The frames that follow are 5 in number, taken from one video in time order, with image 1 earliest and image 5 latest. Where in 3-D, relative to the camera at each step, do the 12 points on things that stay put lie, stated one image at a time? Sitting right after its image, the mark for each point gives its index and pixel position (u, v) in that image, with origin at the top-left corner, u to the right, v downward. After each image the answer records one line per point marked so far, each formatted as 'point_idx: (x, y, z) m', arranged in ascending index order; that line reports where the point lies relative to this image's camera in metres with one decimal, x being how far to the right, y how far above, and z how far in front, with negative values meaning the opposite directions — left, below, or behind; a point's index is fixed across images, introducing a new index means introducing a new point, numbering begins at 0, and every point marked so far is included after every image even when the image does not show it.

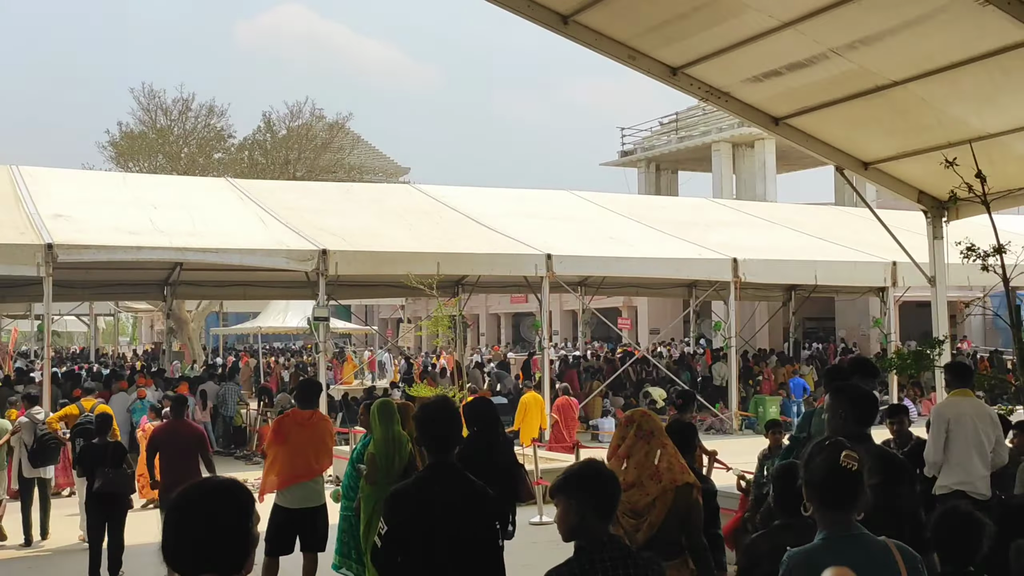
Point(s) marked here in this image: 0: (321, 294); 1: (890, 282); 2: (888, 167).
0: (-2.7, -0.1, +12.6) m
1: (+6.3, +0.1, +15.1) m
2: (+4.0, +1.3, +9.7) m
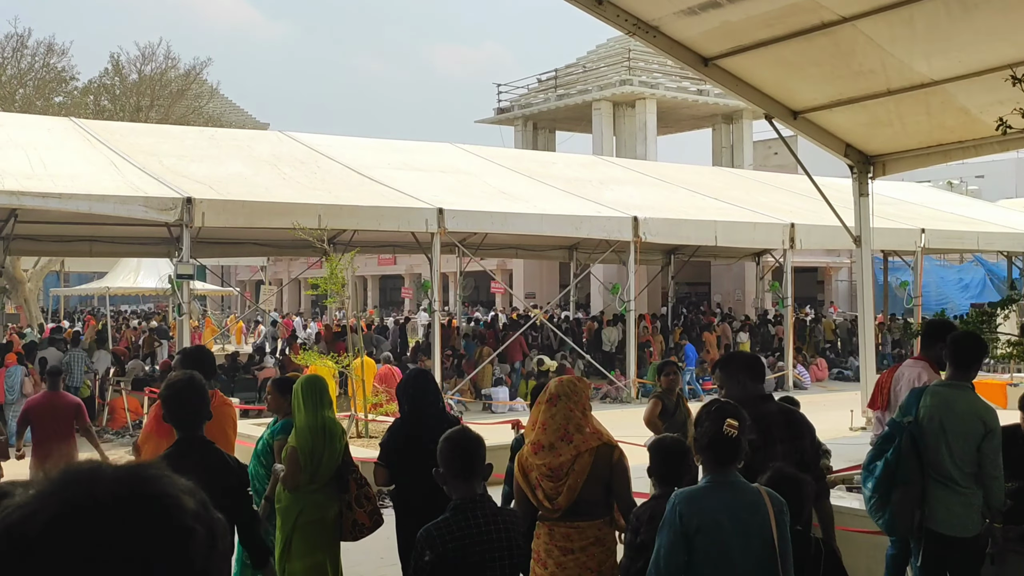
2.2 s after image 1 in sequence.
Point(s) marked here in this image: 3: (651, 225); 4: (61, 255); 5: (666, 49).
0: (-4.0, +0.5, +11.0) m
1: (+4.5, +0.7, +14.9) m
2: (+3.1, +1.7, +9.1) m
3: (+2.1, +1.0, +13.6) m
4: (-7.6, +0.6, +15.3) m
5: (+1.4, +2.2, +8.3) m
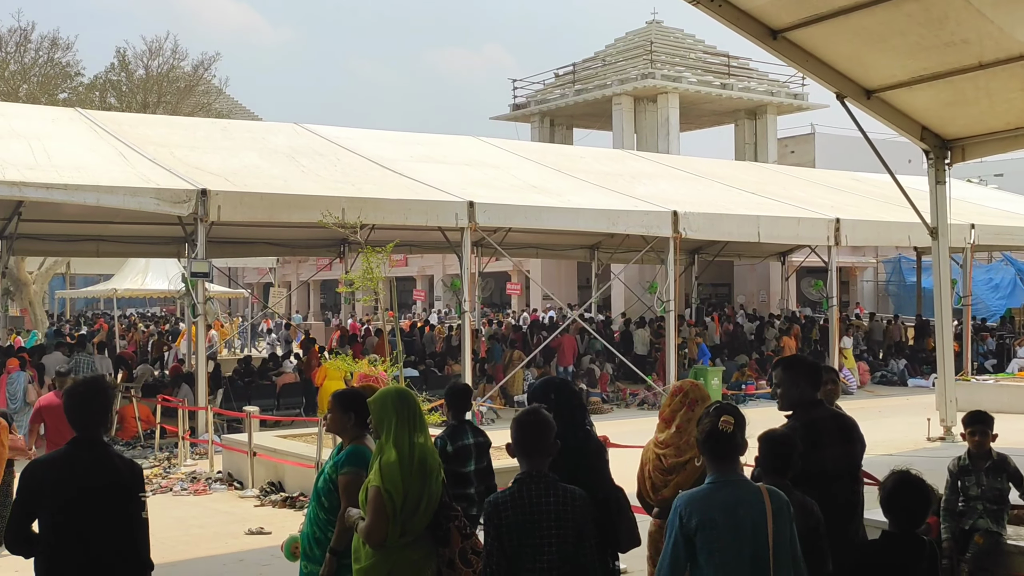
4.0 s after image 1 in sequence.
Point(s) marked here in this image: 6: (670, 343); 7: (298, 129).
0: (-3.6, +0.5, +10.2) m
1: (+5.0, +0.7, +14.1) m
2: (+3.5, +1.8, +8.3) m
3: (+2.5, +1.0, +12.8) m
4: (-7.2, +0.5, +14.5) m
5: (+1.8, +2.2, +7.5) m
6: (+2.2, -0.8, +12.8) m
7: (-3.3, +2.5, +14.0) m
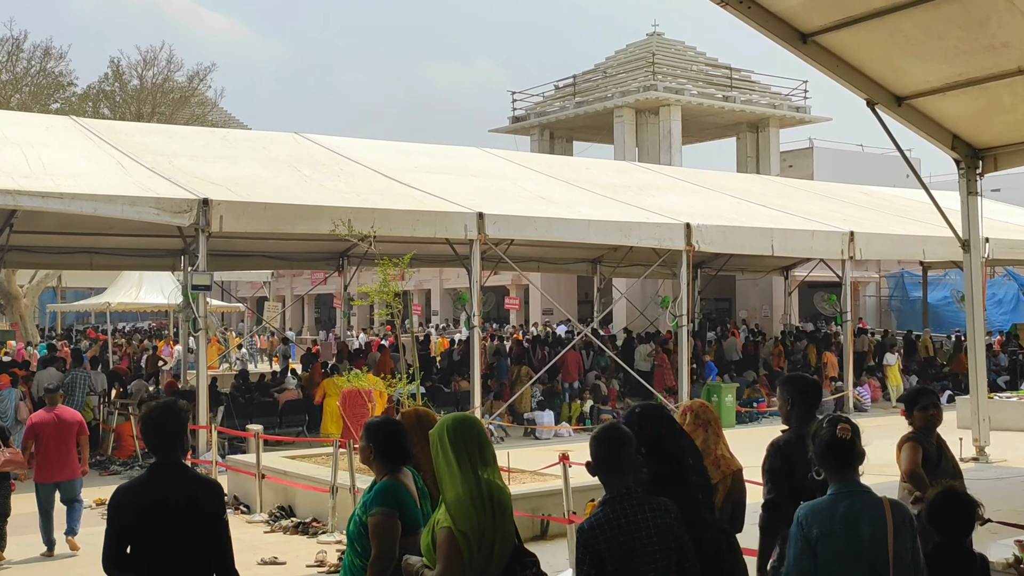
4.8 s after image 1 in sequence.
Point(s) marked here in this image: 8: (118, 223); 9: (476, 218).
0: (-3.4, +0.3, +9.9) m
1: (+5.1, +0.5, +13.8) m
2: (+3.7, +1.6, +8.1) m
3: (+2.7, +0.8, +12.5) m
4: (-7.1, +0.3, +14.1) m
5: (+2.0, +2.1, +7.2) m
6: (+2.3, -1.0, +12.4) m
7: (-3.2, +2.3, +13.7) m
8: (-5.2, +0.9, +12.1) m
9: (-0.4, +0.8, +11.0) m
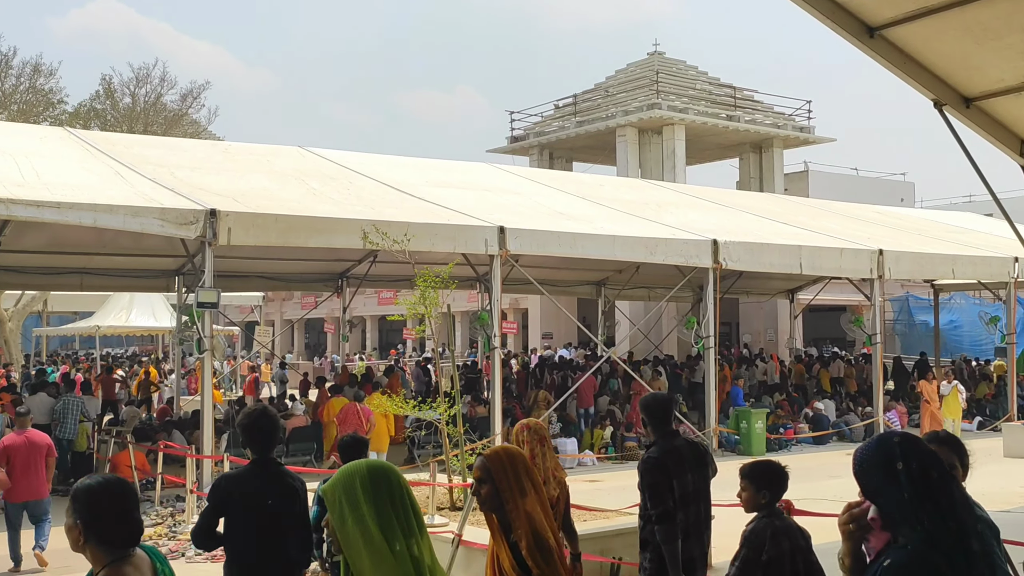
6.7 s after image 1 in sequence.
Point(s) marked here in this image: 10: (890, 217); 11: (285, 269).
0: (-3.1, +0.2, +9.2) m
1: (+5.3, +0.2, +13.3) m
2: (+4.0, +1.5, +7.5) m
3: (+2.9, +0.5, +11.9) m
4: (-6.9, 0.0, +13.3) m
5: (+2.3, +2.0, +6.7) m
6: (+2.6, -1.2, +11.8) m
7: (-3.0, +2.0, +13.1) m
8: (-5.0, +0.6, +11.3) m
9: (-0.2, +0.6, +10.3) m
10: (+7.2, +1.3, +17.3) m
11: (-3.7, +0.3, +14.9) m
